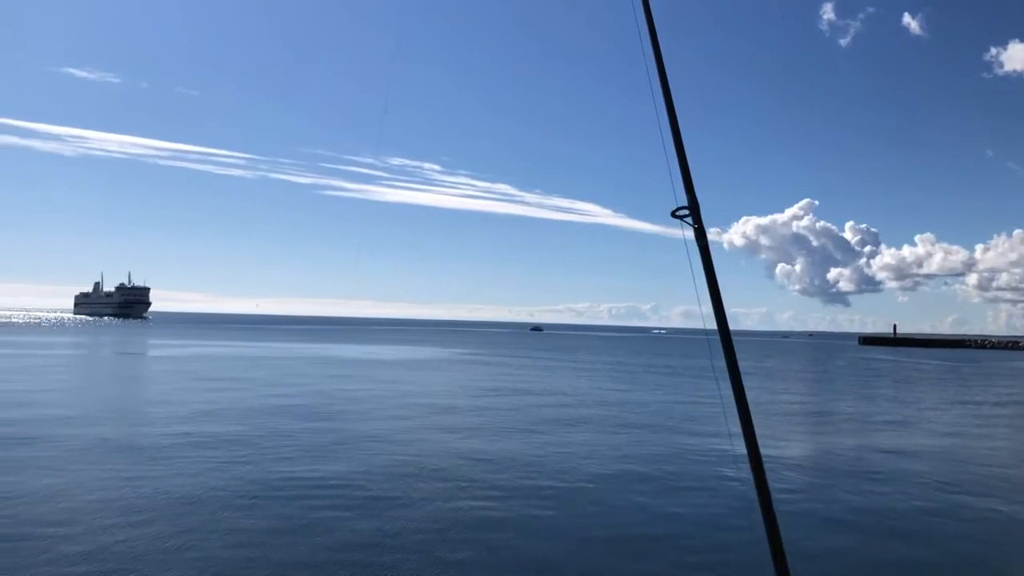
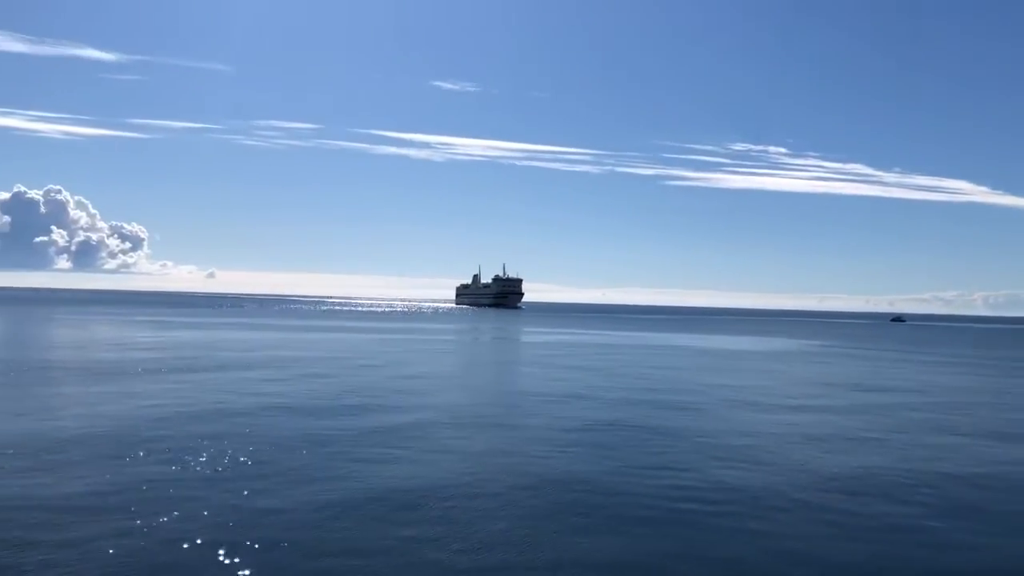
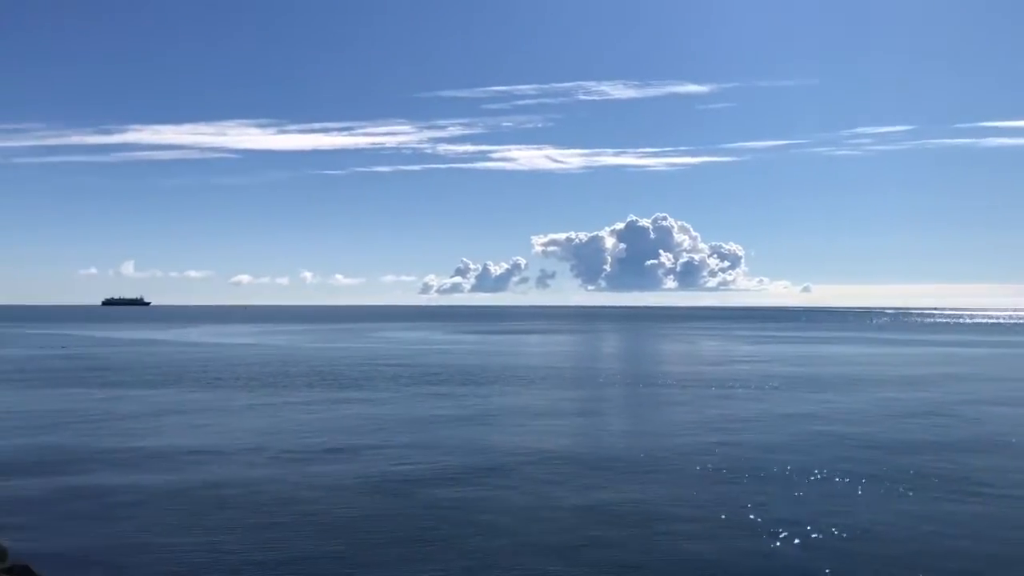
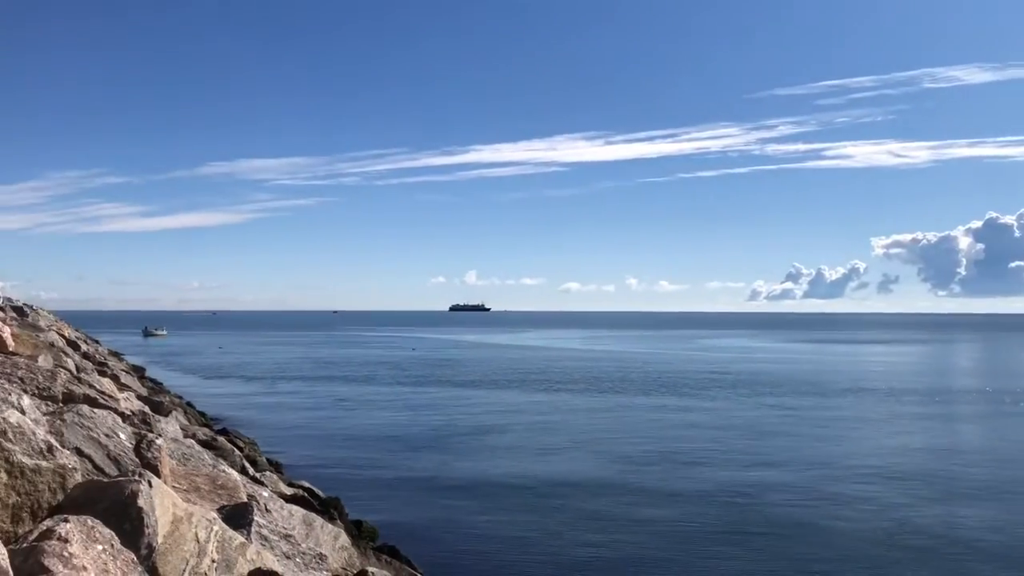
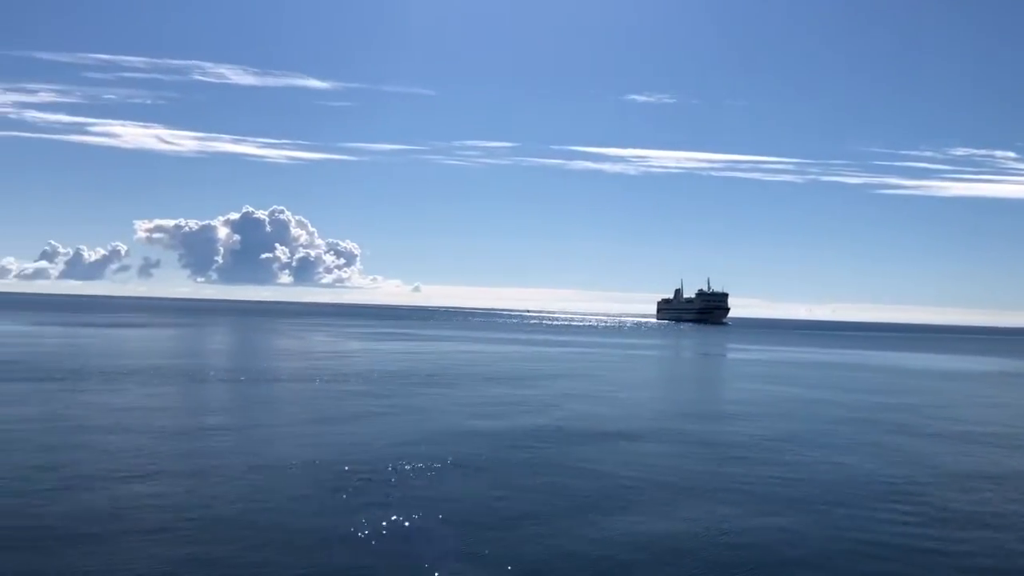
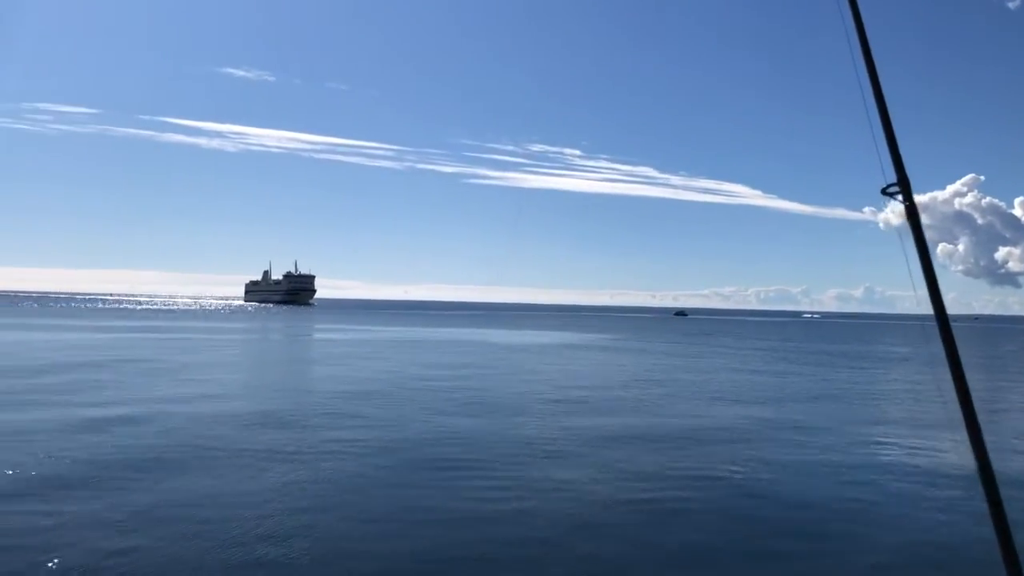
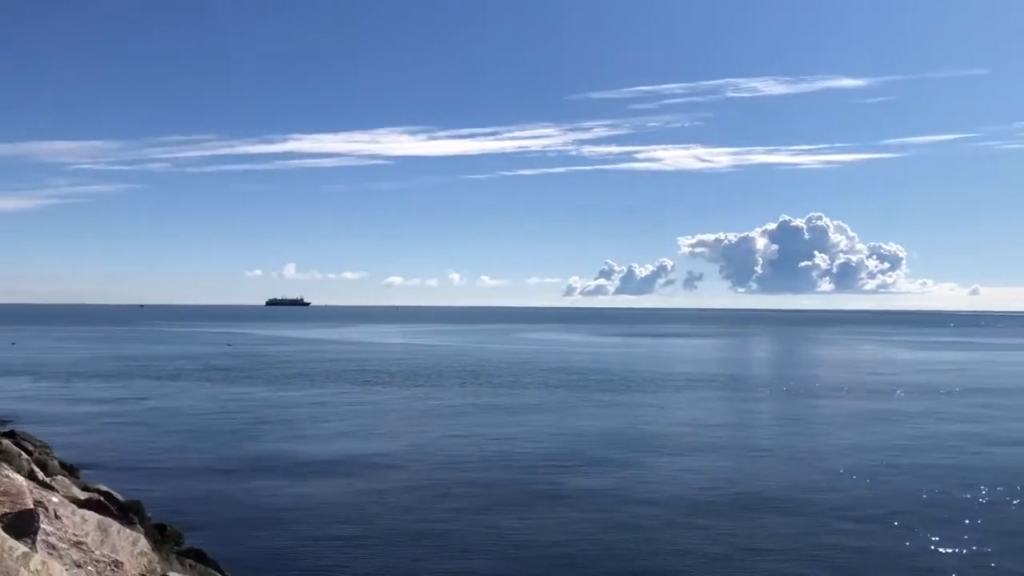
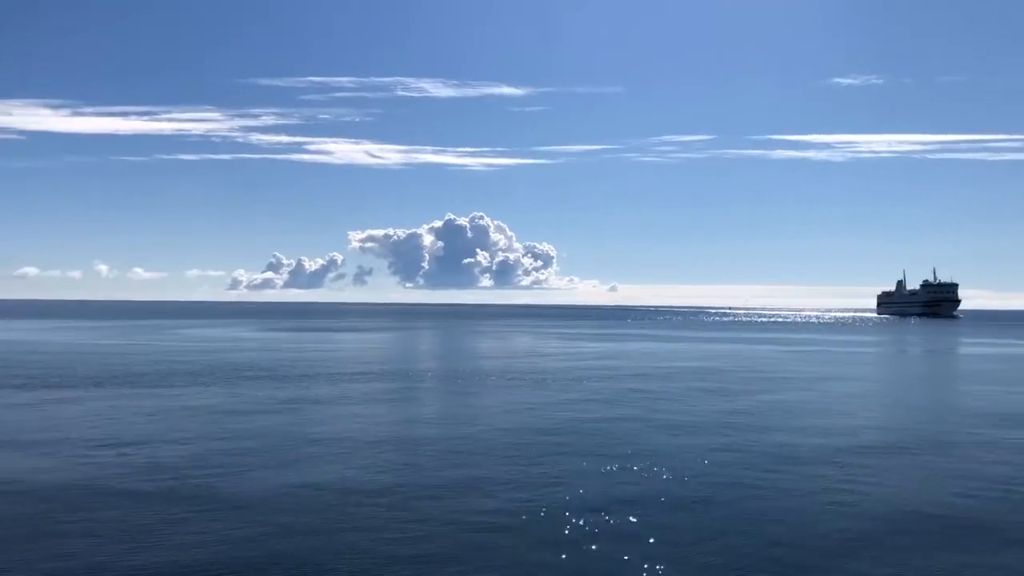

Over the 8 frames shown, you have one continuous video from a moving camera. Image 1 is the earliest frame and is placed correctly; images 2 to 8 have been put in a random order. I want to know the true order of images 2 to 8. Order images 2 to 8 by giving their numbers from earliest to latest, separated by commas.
6, 2, 5, 8, 3, 7, 4
